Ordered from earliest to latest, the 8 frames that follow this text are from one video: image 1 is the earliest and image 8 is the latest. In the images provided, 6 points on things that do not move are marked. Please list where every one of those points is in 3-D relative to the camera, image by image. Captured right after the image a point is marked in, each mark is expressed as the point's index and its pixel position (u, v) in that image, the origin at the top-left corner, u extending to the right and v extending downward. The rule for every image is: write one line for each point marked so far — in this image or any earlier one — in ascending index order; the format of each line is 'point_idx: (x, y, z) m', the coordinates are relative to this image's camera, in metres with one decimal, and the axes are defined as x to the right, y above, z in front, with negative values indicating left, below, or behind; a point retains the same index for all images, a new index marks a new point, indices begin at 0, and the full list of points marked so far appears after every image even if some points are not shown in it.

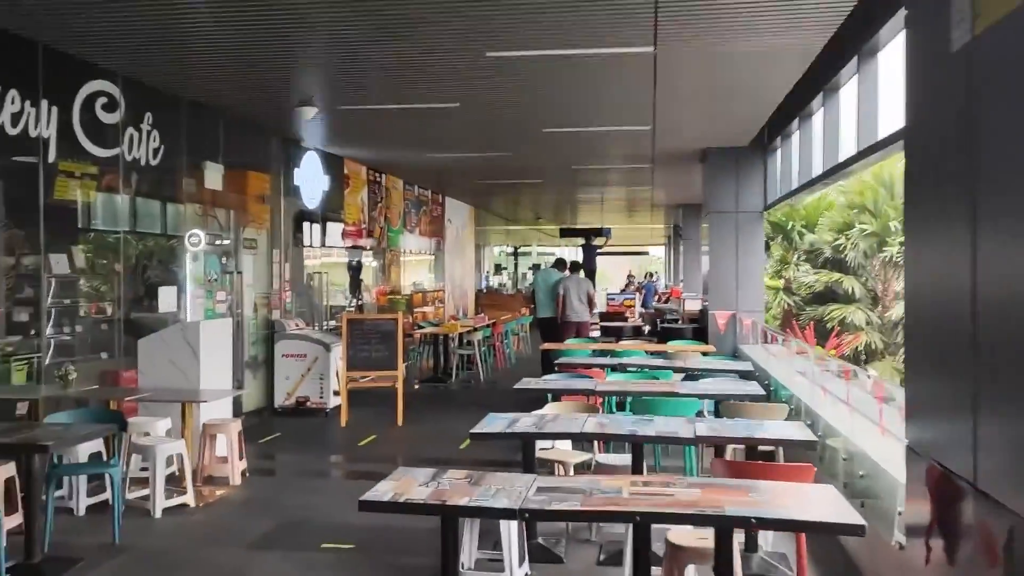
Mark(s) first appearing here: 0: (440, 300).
0: (-1.3, -0.2, +15.7) m
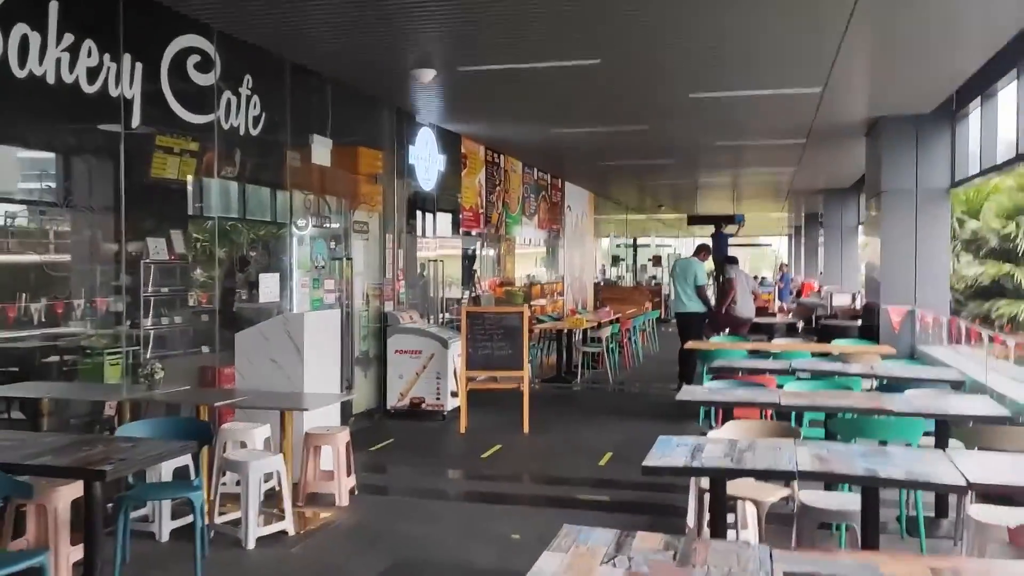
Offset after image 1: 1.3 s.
0: (+0.8, -0.1, +14.7) m
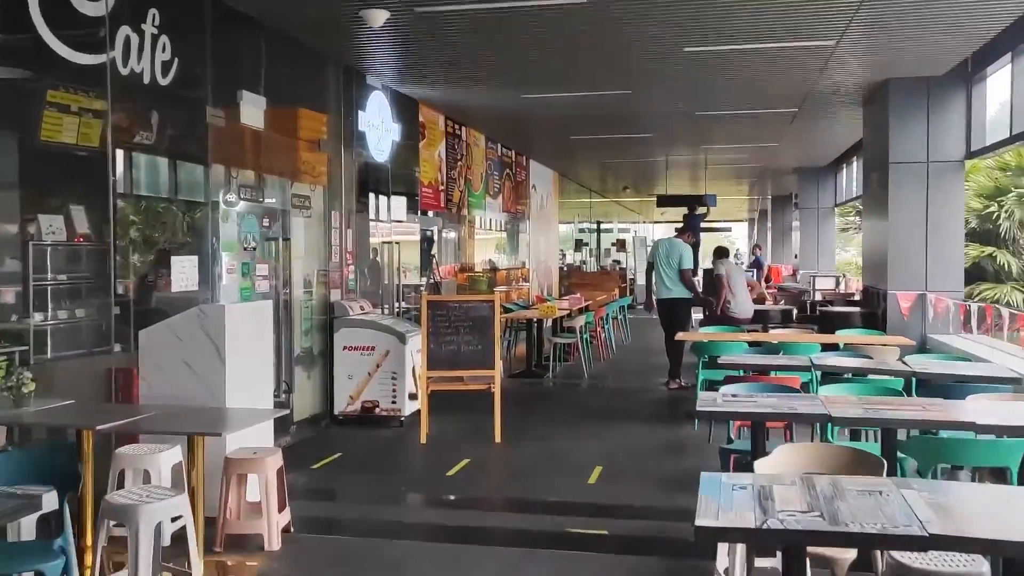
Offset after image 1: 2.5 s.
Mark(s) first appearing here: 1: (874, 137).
0: (+0.2, +0.2, +13.7) m
1: (+3.3, +1.4, +8.0) m
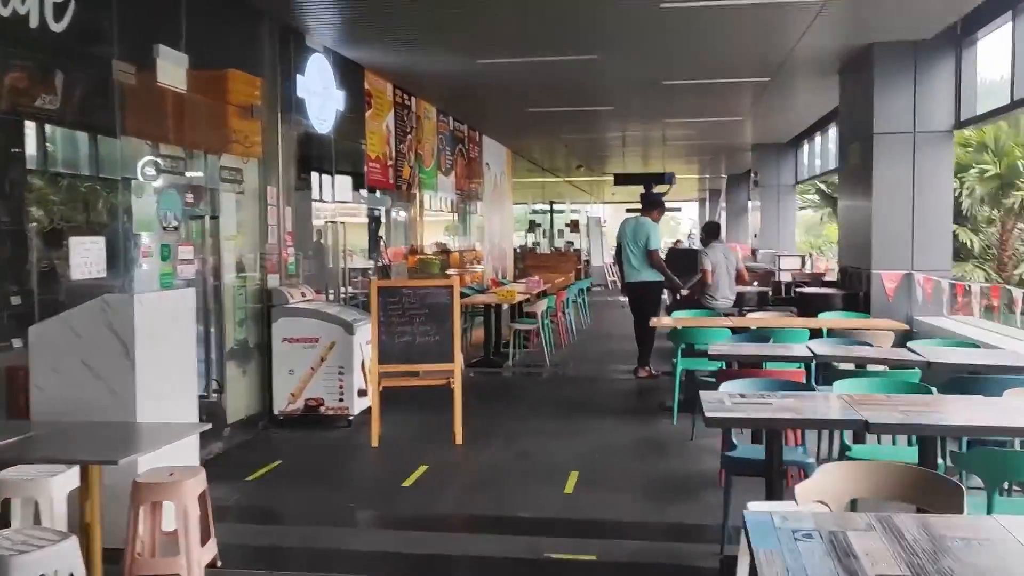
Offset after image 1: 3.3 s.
0: (-0.5, +0.4, +13.0) m
1: (+2.9, +1.5, +7.5) m
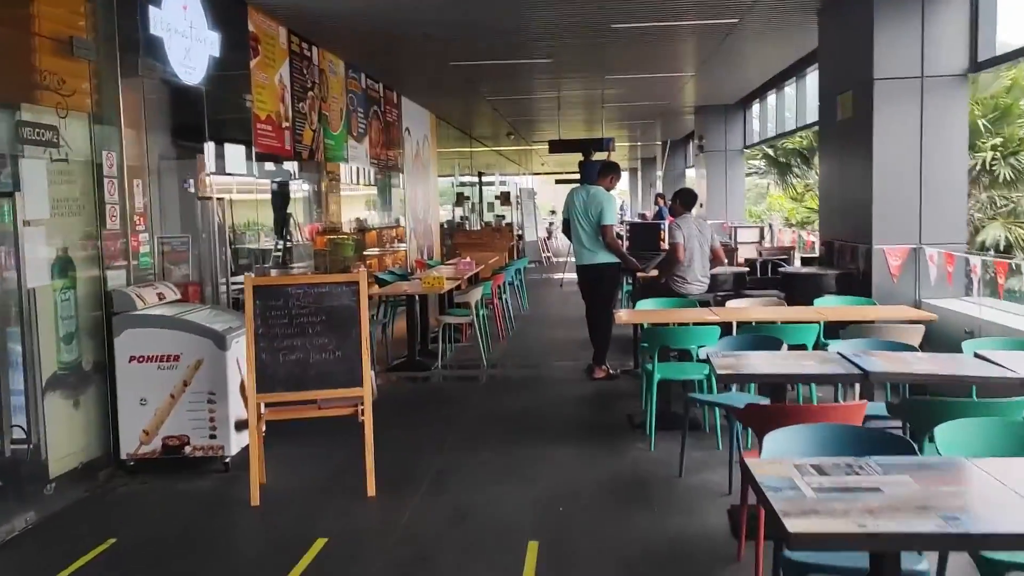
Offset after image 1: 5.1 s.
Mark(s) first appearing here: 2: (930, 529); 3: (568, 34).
0: (-1.5, +0.6, +11.5) m
1: (+2.4, +1.7, +6.3) m
2: (+0.8, -0.5, +1.8) m
3: (+0.5, +2.3, +8.2) m
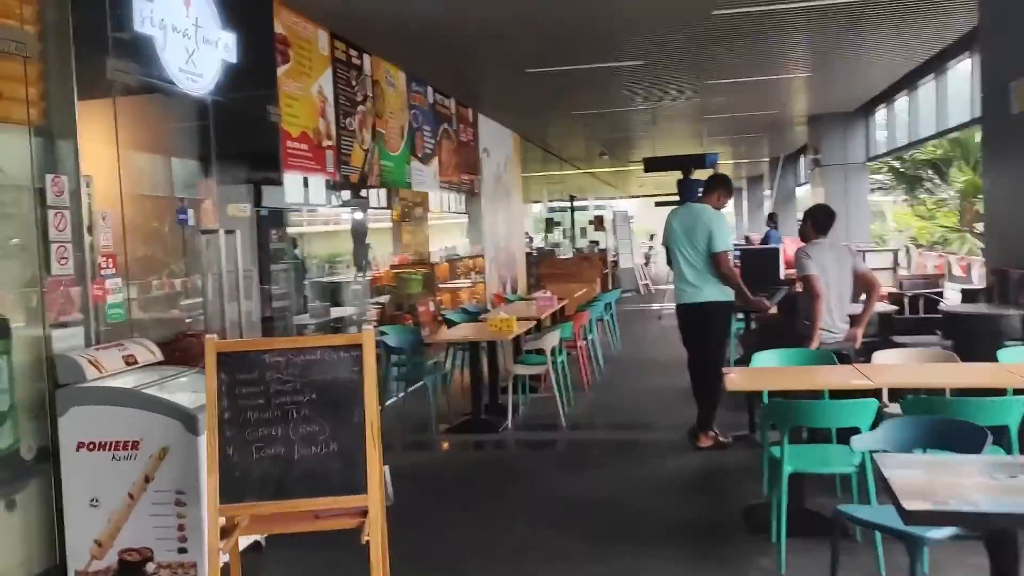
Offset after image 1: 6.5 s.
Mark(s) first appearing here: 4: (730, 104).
0: (-0.4, +0.2, +10.4) m
1: (+2.8, +1.5, +4.8) m
2: (+0.8, -0.6, +0.4) m
3: (+1.2, +2.0, +6.9) m
4: (+2.8, +2.4, +11.4) m
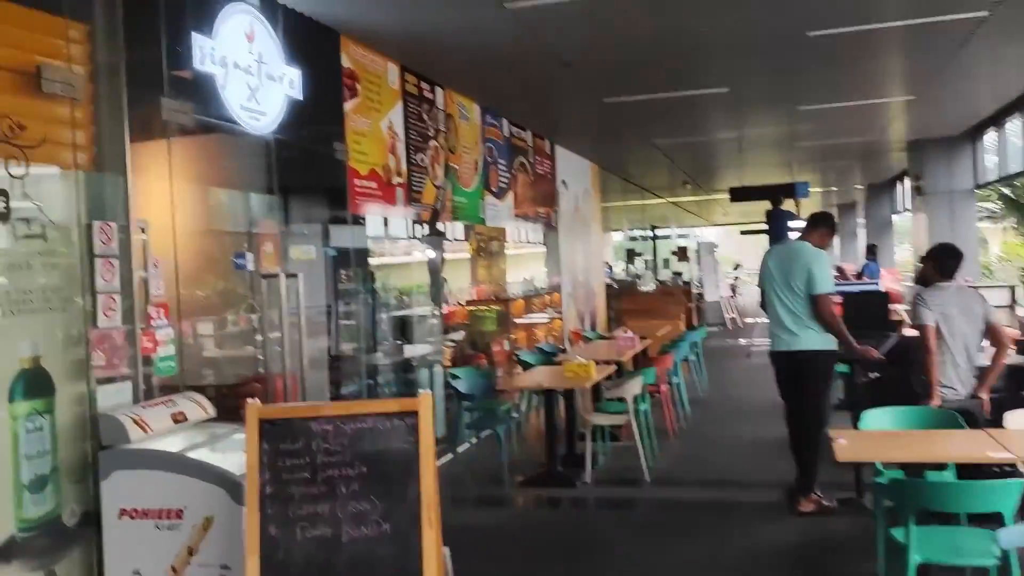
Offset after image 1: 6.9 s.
0: (+0.5, -0.2, +10.1) m
1: (+3.2, +1.2, +4.3) m
2: (+0.8, -0.7, 0.0) m
3: (+1.7, +1.7, +6.5) m
4: (+3.8, +1.9, +10.8) m
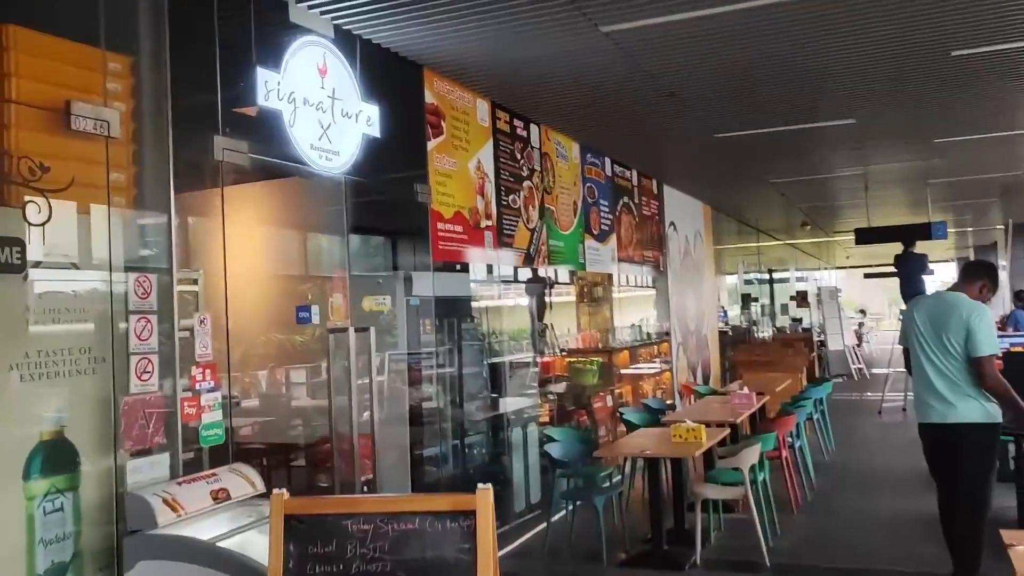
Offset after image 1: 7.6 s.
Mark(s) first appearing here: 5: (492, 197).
0: (+1.6, -0.7, +9.4) m
1: (+3.5, +1.0, +3.4) m
2: (+0.6, -0.7, -0.7) m
3: (+2.4, +1.4, +5.8) m
4: (+4.9, +1.4, +9.8) m
5: (-0.1, +0.6, +5.6) m
